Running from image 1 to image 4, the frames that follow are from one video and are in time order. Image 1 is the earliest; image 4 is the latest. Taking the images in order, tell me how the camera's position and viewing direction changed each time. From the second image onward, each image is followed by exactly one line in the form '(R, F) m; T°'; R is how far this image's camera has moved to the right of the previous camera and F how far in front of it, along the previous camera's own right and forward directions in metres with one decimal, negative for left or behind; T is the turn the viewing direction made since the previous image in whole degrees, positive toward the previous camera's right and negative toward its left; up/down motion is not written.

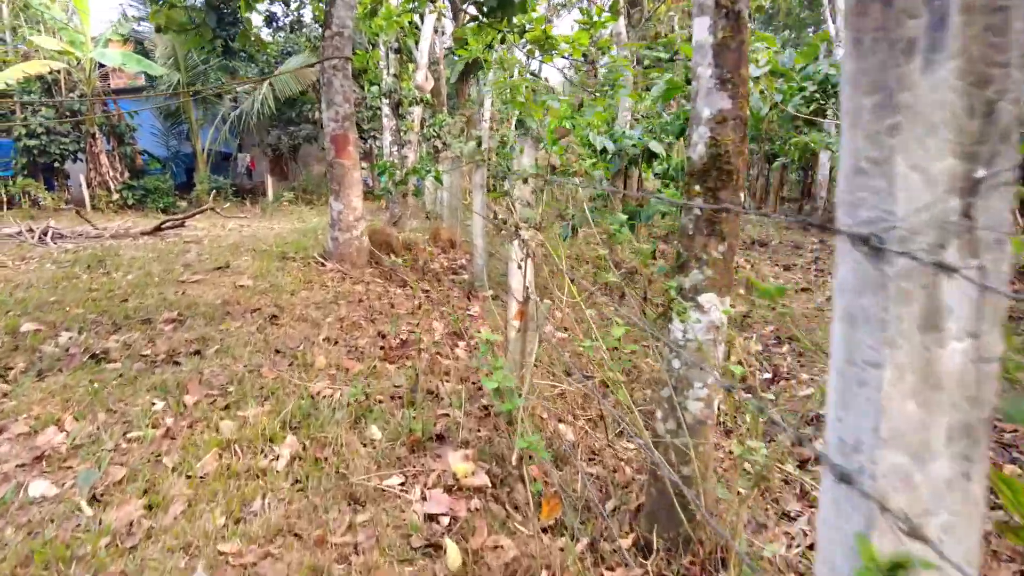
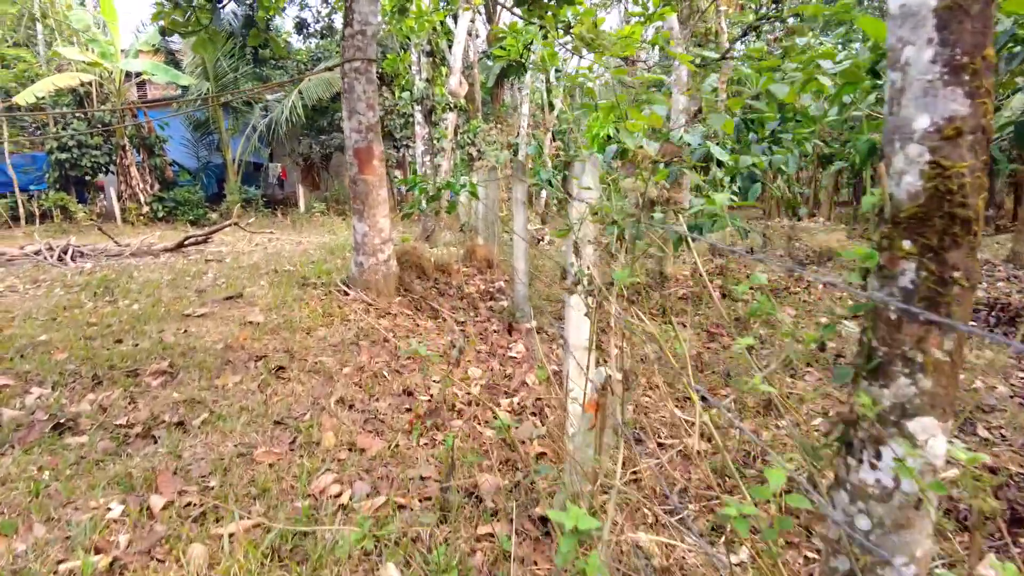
(-0.1, +0.6) m; -3°
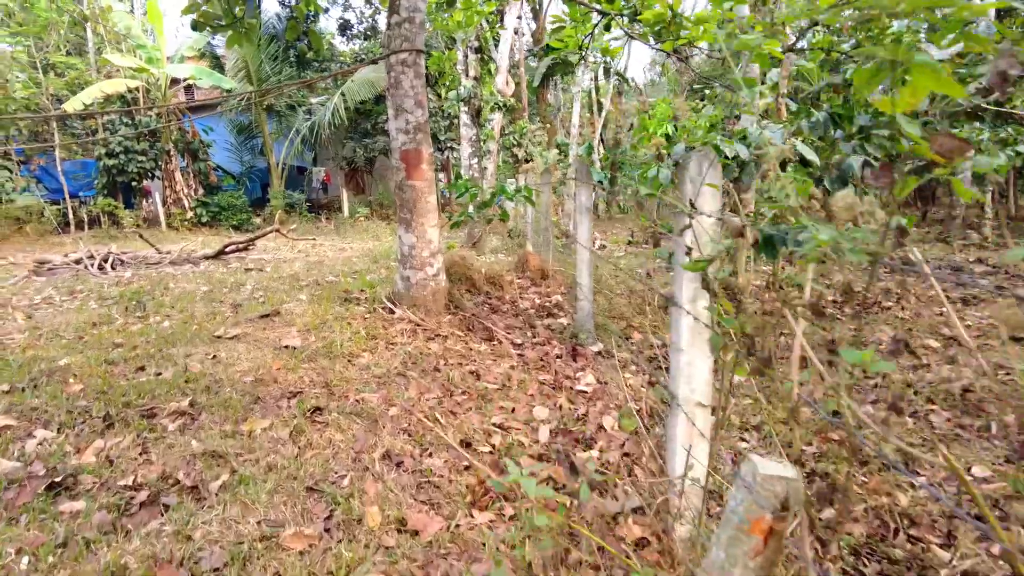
(-0.1, +0.5) m; -4°
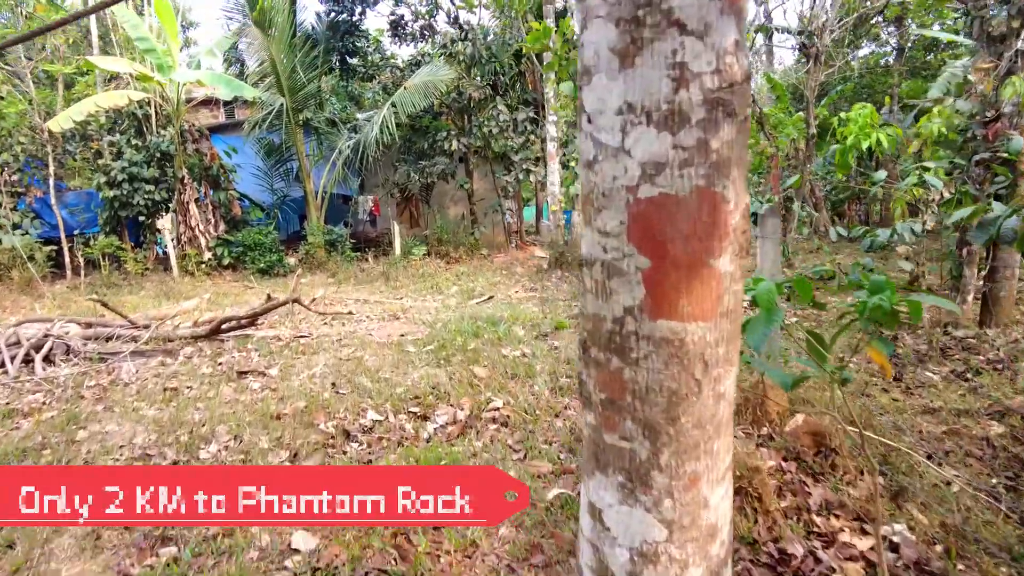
(-0.7, +2.8) m; -4°
